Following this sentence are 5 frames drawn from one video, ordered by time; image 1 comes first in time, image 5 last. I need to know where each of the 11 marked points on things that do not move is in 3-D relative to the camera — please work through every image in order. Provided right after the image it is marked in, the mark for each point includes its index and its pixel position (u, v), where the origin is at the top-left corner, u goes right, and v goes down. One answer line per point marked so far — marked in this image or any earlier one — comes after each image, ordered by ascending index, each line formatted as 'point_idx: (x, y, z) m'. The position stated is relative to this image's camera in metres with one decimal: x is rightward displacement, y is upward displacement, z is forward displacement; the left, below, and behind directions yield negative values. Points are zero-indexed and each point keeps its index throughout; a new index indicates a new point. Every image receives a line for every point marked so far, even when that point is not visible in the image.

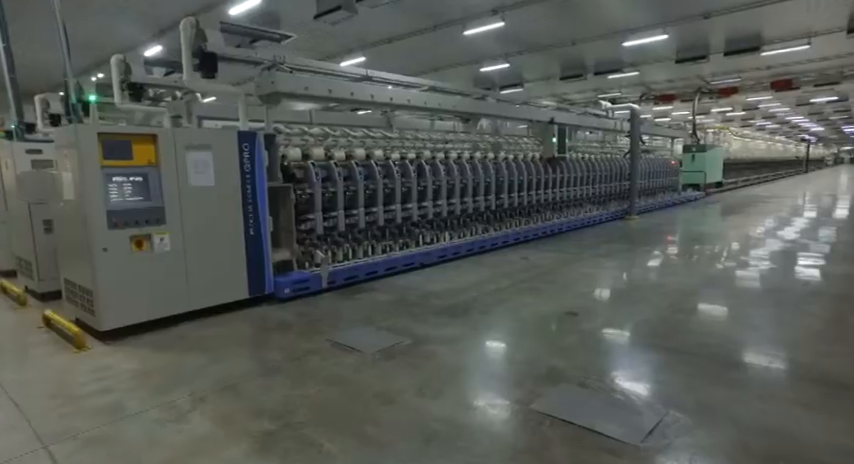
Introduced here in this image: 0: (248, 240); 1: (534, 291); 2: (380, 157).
0: (-1.5, -0.1, +4.4) m
1: (+1.0, -0.6, +5.0) m
2: (-0.6, +0.9, +6.1) m
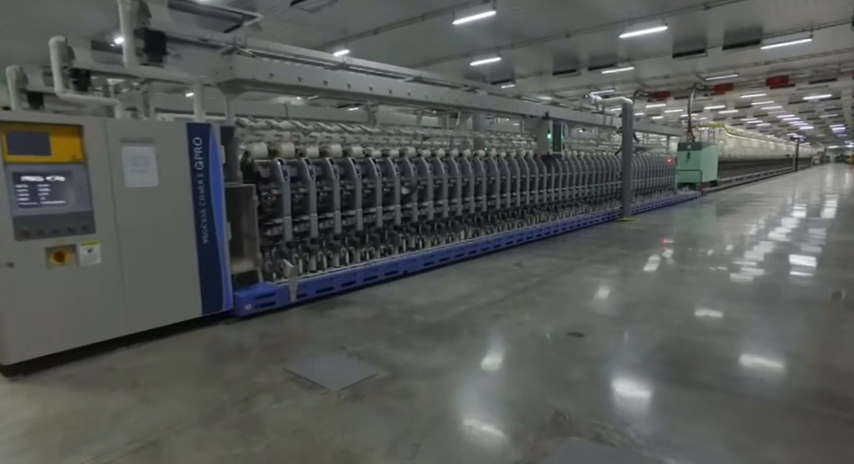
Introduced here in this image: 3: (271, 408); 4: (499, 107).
0: (-1.7, -0.1, +3.8) m
1: (+0.9, -0.6, +4.4) m
2: (-0.7, +0.8, +5.5) m
3: (-0.8, -0.9, +2.6) m
4: (+1.0, +1.7, +7.2) m
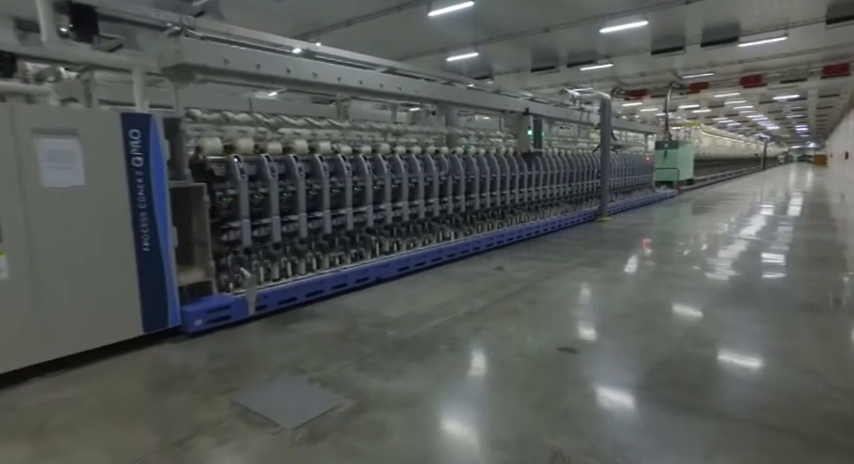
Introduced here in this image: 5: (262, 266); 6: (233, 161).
0: (-1.8, -0.2, +3.3) m
1: (+0.7, -0.7, +4.0) m
2: (-1.0, +0.8, +5.0) m
3: (-0.9, -0.9, +2.1) m
4: (+0.6, +1.7, +6.8) m
5: (-1.4, -0.3, +4.4) m
6: (-1.5, +0.6, +4.1) m
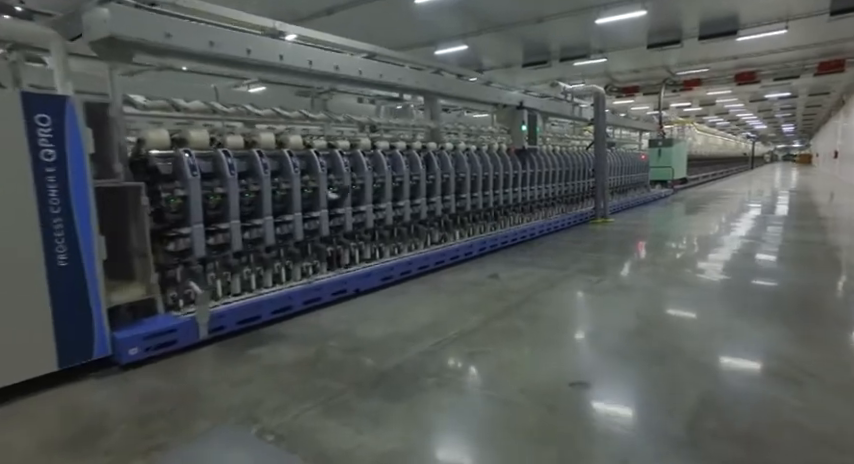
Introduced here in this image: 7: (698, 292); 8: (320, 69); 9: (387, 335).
0: (-1.9, -0.2, +2.7) m
1: (+0.6, -0.7, +3.4) m
2: (-1.1, +0.7, +4.4) m
3: (-0.9, -1.0, +1.5) m
4: (+0.5, +1.7, +6.2) m
5: (-1.5, -0.3, +3.8) m
6: (-1.6, +0.5, +3.5) m
7: (+2.5, -0.6, +4.8) m
8: (-0.9, +1.4, +4.3) m
9: (-0.3, -0.7, +3.5) m
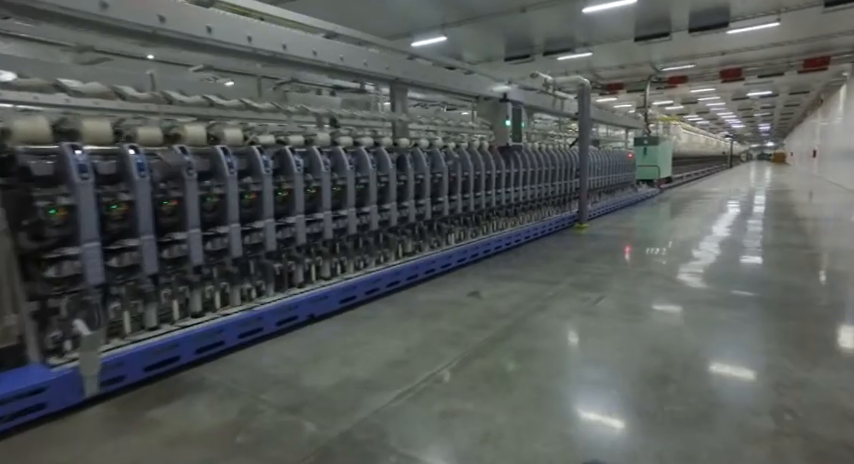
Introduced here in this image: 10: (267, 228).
0: (-2.1, -0.3, +1.8) m
1: (+0.4, -0.8, +2.7) m
2: (-1.3, +0.6, +3.6) m
3: (-1.1, -1.1, +0.7) m
4: (+0.2, +1.6, +5.4) m
5: (-1.7, -0.4, +3.0) m
6: (-1.8, +0.4, +2.6) m
7: (+2.3, -0.6, +4.1) m
8: (-1.1, +1.3, +3.5) m
9: (-0.5, -0.8, +2.7) m
10: (-1.1, 0.0, +3.6) m
